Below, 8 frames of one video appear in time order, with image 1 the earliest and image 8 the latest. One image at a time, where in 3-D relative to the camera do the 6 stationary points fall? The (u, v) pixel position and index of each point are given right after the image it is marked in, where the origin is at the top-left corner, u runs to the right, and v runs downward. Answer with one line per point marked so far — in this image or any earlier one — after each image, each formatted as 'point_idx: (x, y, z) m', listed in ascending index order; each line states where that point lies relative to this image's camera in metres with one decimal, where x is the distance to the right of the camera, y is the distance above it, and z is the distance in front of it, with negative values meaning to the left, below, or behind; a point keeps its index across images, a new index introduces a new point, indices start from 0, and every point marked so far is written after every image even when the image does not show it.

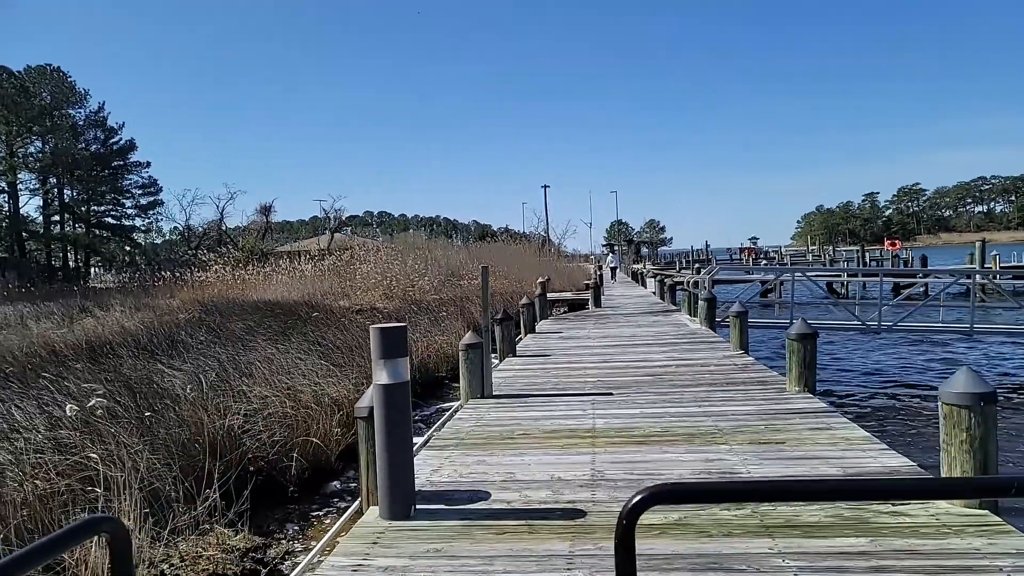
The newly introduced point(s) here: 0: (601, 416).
0: (+0.7, -1.0, +5.1) m
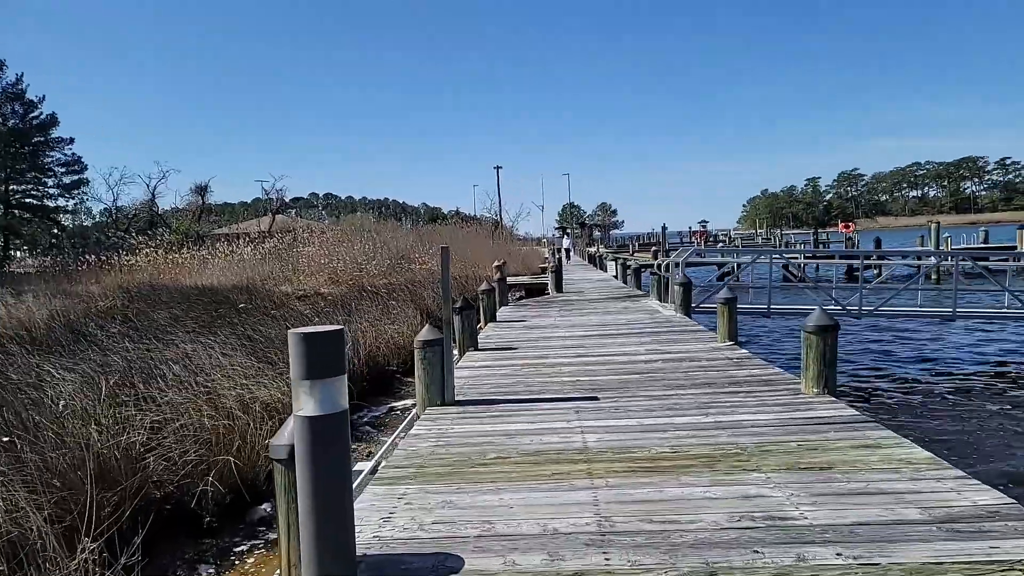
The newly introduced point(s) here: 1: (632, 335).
0: (+0.5, -0.9, +4.2) m
1: (+1.5, -0.6, +8.0) m
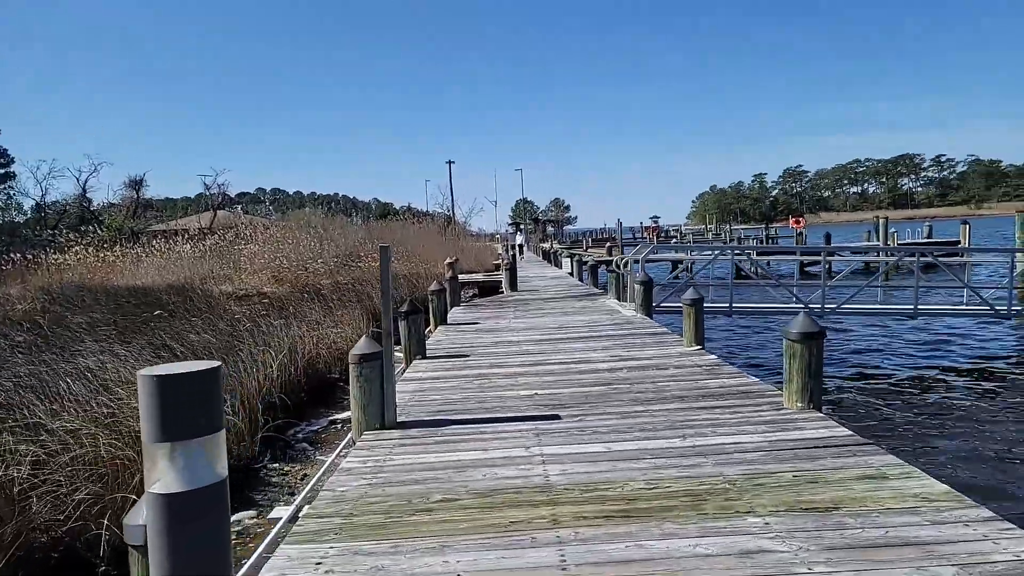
0: (+0.2, -1.0, +3.6) m
1: (+1.0, -0.6, +7.5) m
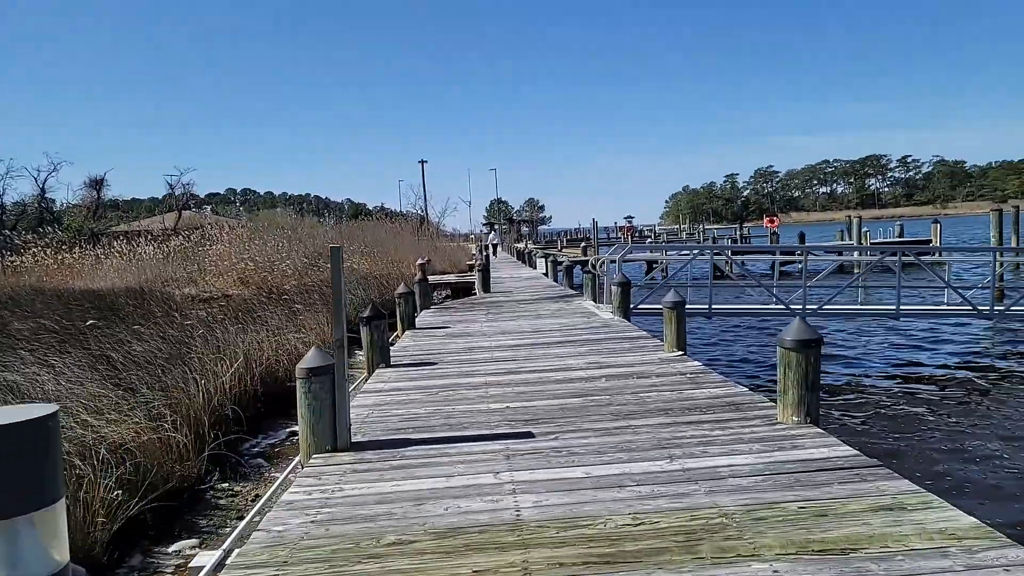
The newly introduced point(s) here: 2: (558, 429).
0: (+0.1, -1.0, +3.2) m
1: (+0.6, -0.6, +7.1) m
2: (+0.3, -0.9, +4.1) m
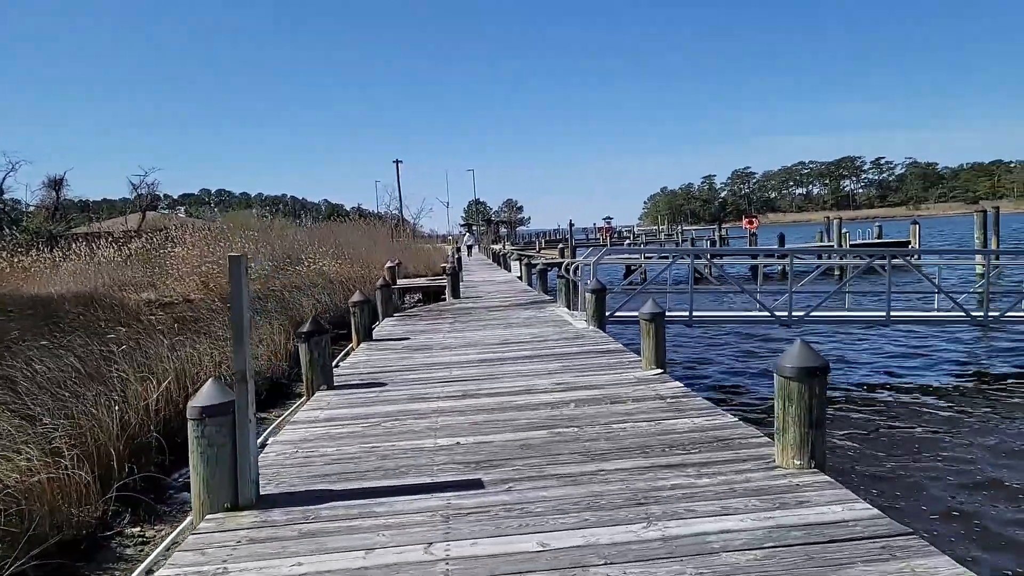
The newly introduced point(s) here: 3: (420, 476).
0: (-0.2, -1.1, +2.4) m
1: (+0.2, -0.7, +6.4) m
2: (0.0, -1.0, +3.4) m
3: (-0.5, -1.0, +3.5) m
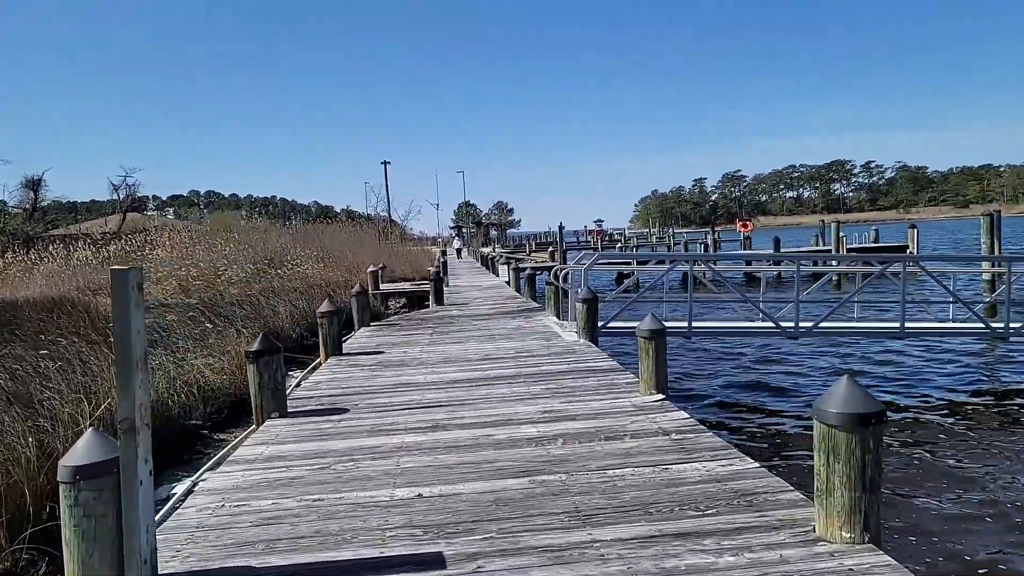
0: (-0.3, -1.2, +1.7) m
1: (+0.1, -0.8, +5.7) m
2: (-0.1, -1.1, +2.7) m
3: (-0.6, -1.1, +2.7) m
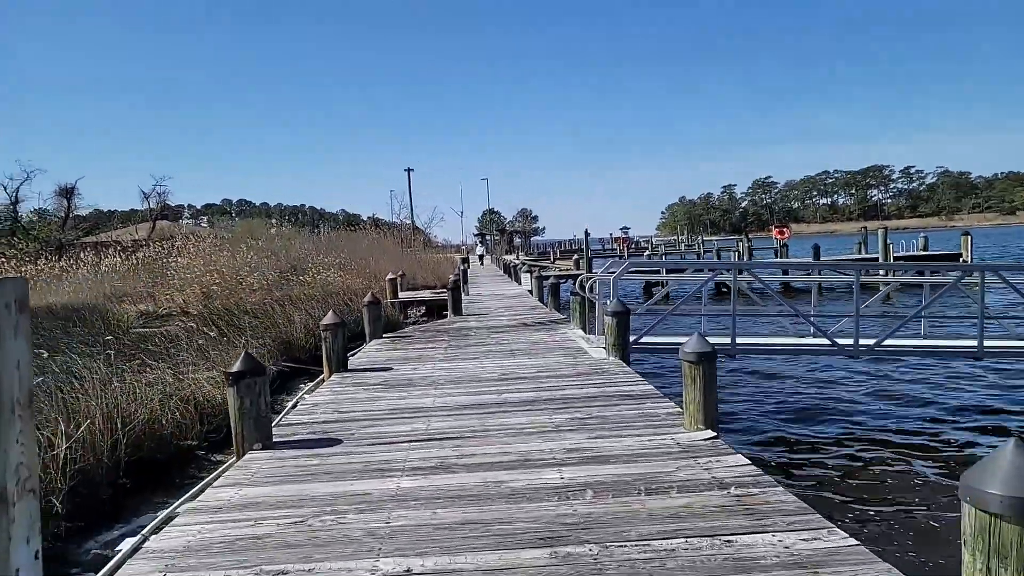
0: (-0.3, -1.2, +1.0) m
1: (+0.2, -0.9, +5.0) m
2: (-0.1, -1.1, +1.9) m
3: (-0.6, -1.2, +2.0) m
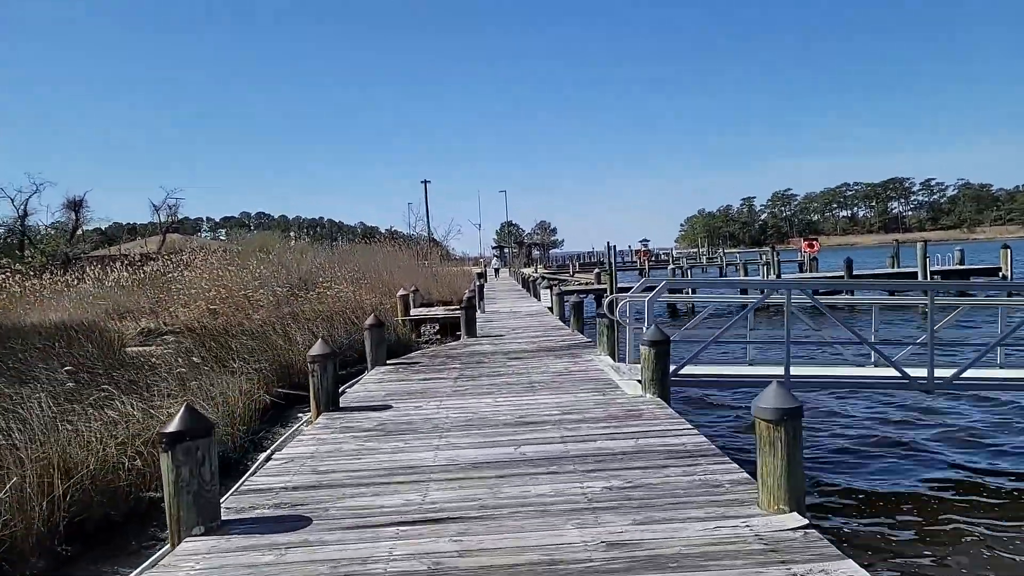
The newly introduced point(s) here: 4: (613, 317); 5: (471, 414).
0: (-0.3, -1.3, 0.0) m
1: (+0.4, -1.1, +4.0) m
2: (0.0, -1.3, +0.9) m
3: (-0.5, -1.3, +1.0) m
4: (+1.2, -0.3, +7.8) m
5: (-0.4, -1.1, +5.4) m
